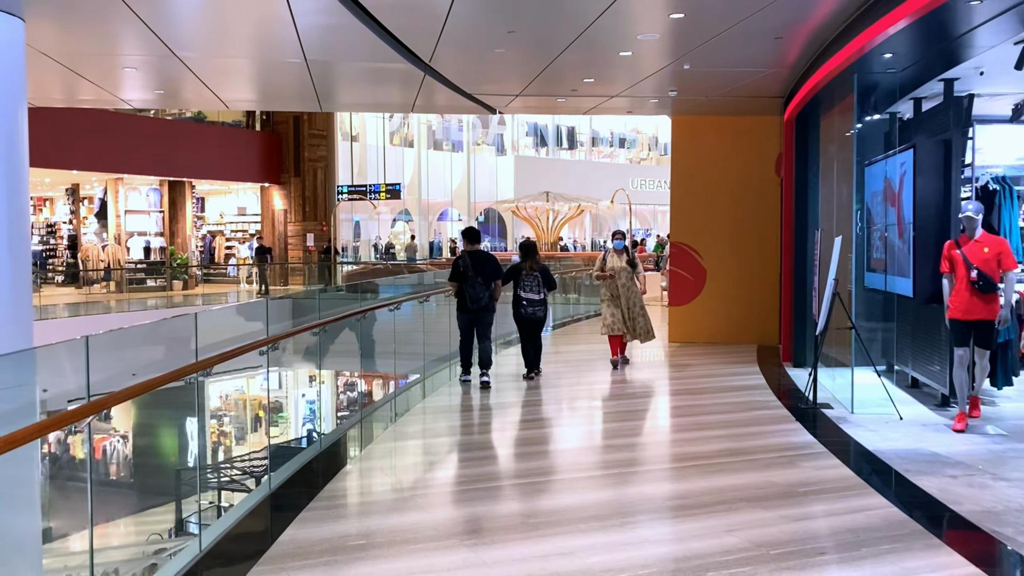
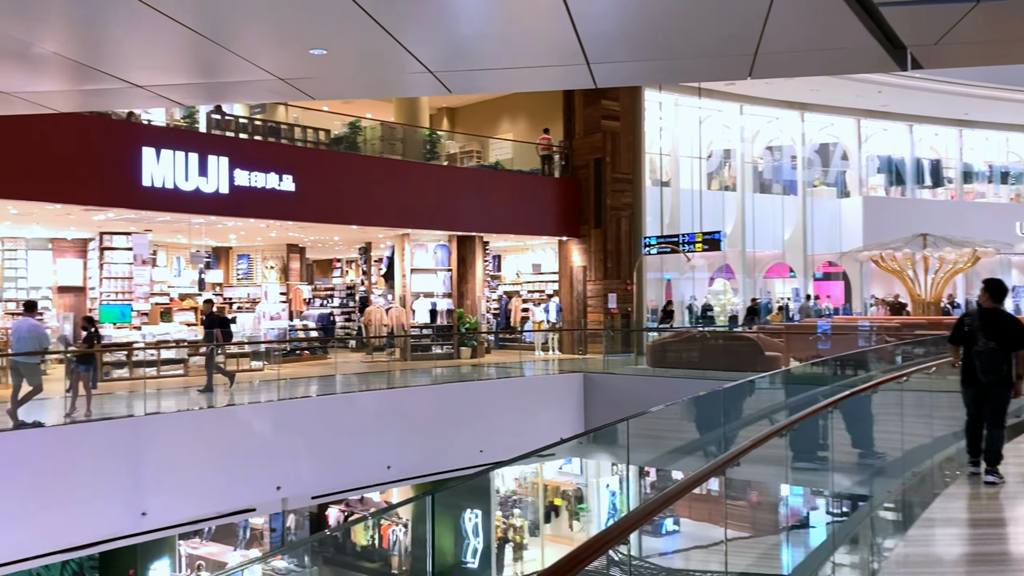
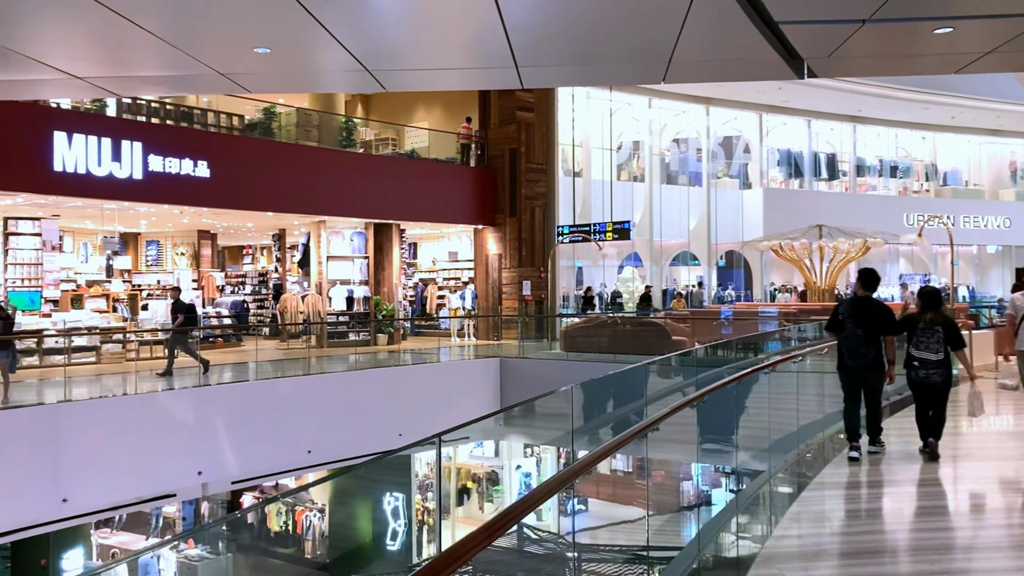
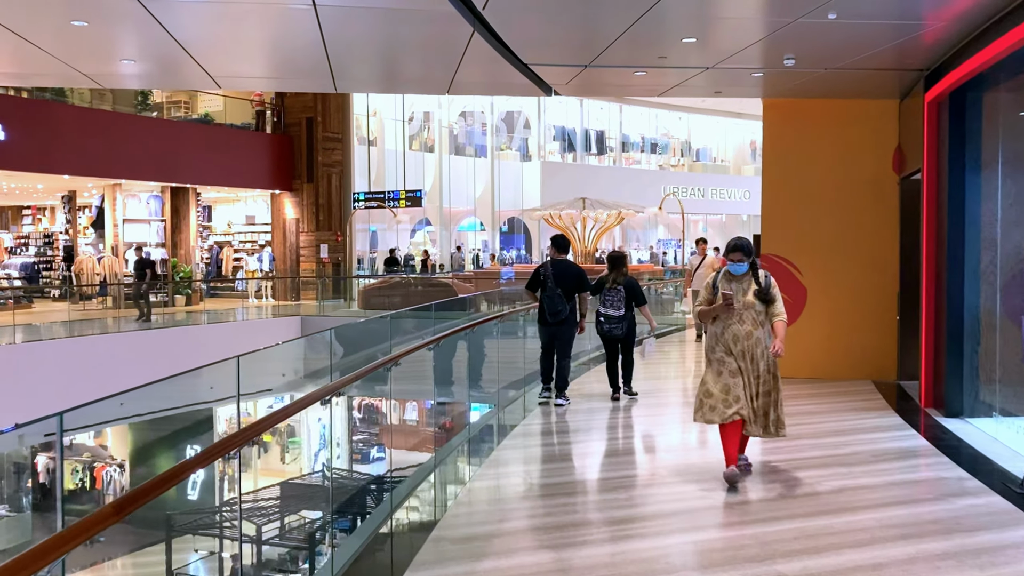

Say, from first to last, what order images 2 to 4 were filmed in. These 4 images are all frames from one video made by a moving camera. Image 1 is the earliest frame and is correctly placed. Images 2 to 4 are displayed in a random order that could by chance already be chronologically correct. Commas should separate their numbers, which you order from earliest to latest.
4, 3, 2
